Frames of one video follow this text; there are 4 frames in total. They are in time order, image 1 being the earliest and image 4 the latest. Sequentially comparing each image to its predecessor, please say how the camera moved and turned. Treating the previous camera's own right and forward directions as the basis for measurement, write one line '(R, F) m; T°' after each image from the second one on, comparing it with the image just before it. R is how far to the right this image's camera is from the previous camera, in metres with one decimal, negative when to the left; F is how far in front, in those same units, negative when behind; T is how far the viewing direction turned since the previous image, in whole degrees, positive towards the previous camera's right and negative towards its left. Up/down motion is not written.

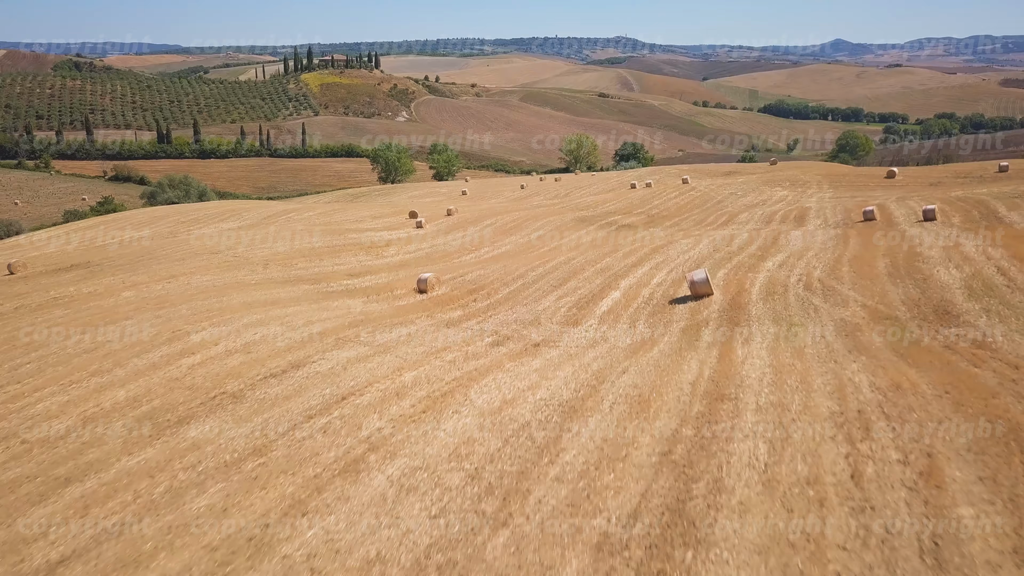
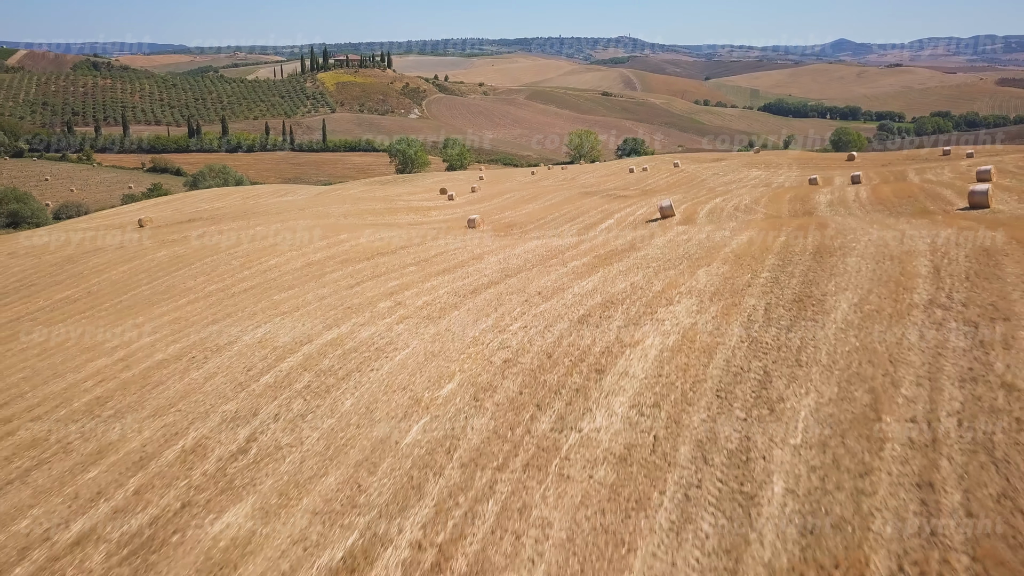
(-1.4, -8.2) m; 0°
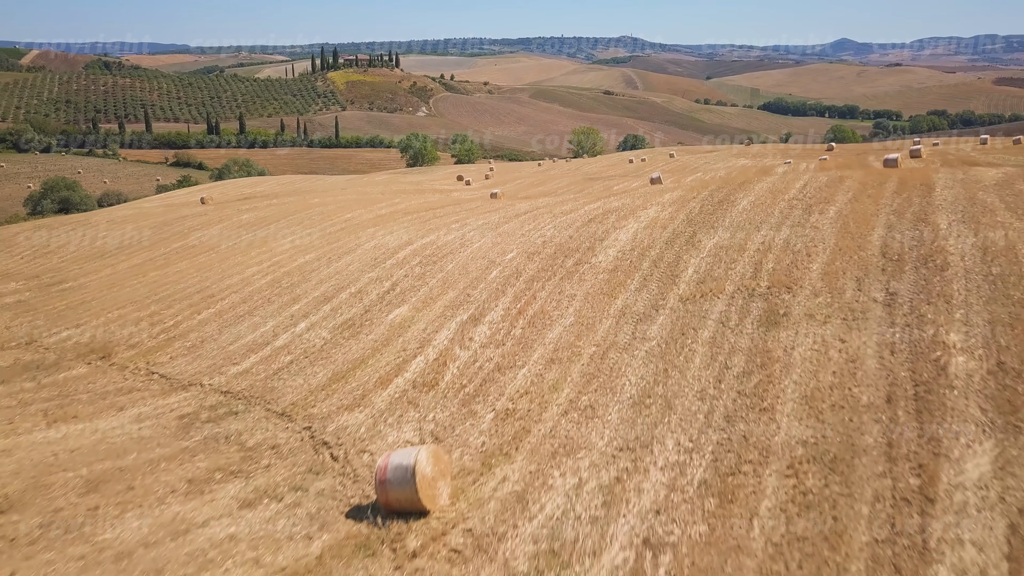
(-1.1, -5.8) m; 0°
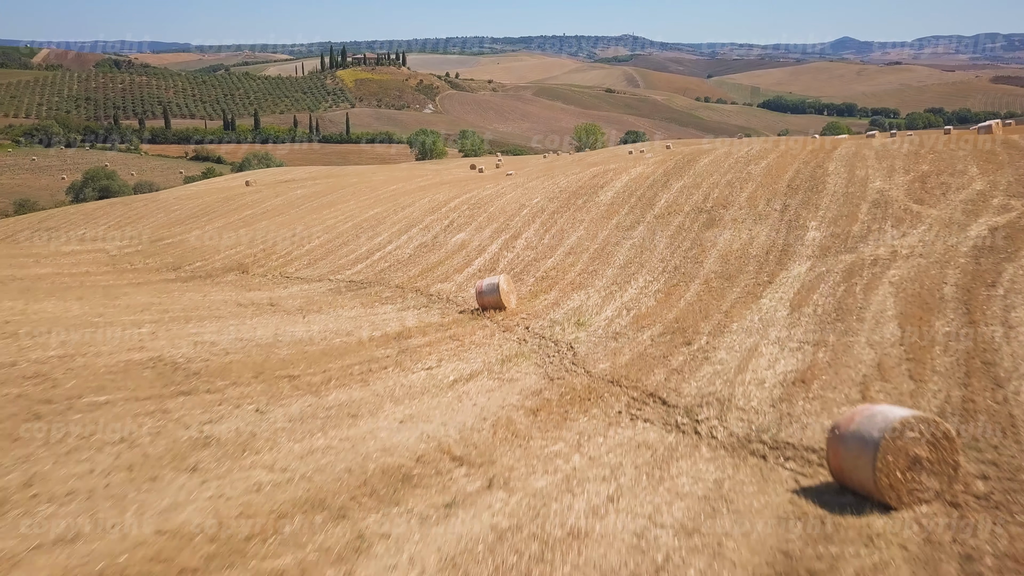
(-1.0, -5.4) m; 0°
